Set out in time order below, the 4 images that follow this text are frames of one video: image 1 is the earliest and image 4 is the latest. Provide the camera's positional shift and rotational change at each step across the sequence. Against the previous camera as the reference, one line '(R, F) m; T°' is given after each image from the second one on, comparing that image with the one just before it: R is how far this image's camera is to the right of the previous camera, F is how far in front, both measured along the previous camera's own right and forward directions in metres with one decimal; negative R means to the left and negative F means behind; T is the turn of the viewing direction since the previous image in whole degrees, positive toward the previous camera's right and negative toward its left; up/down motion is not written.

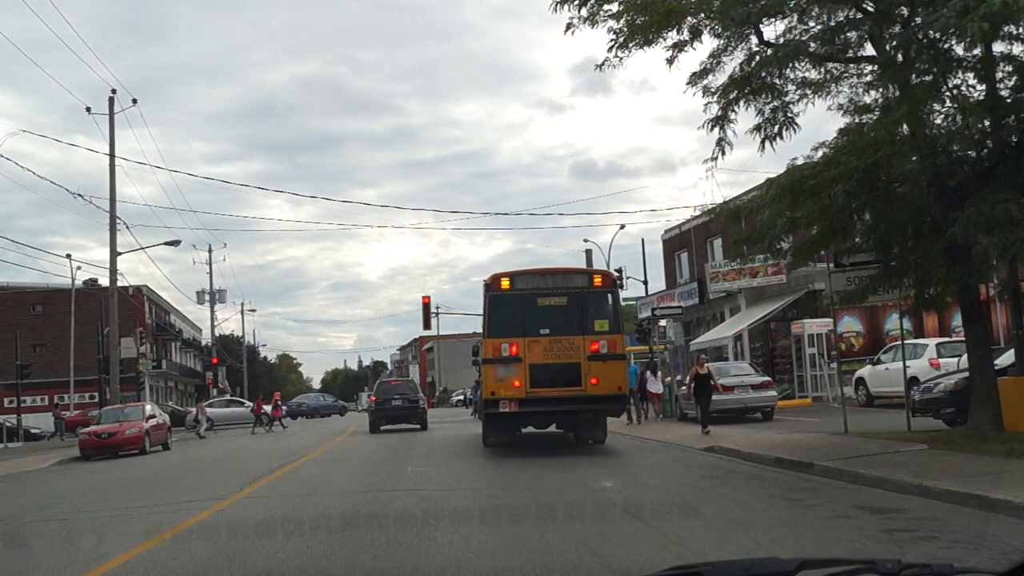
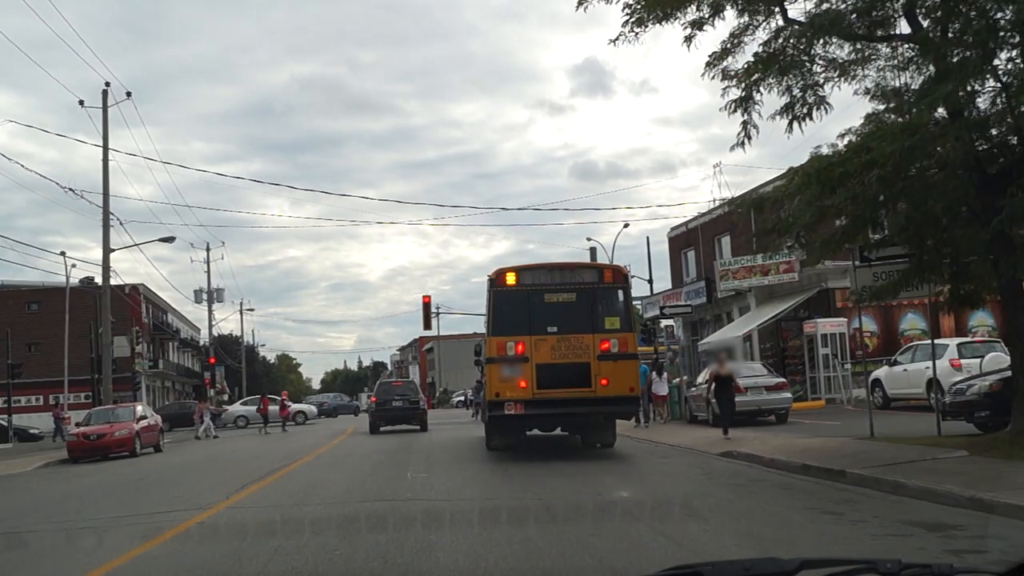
(-0.1, +0.9) m; 0°
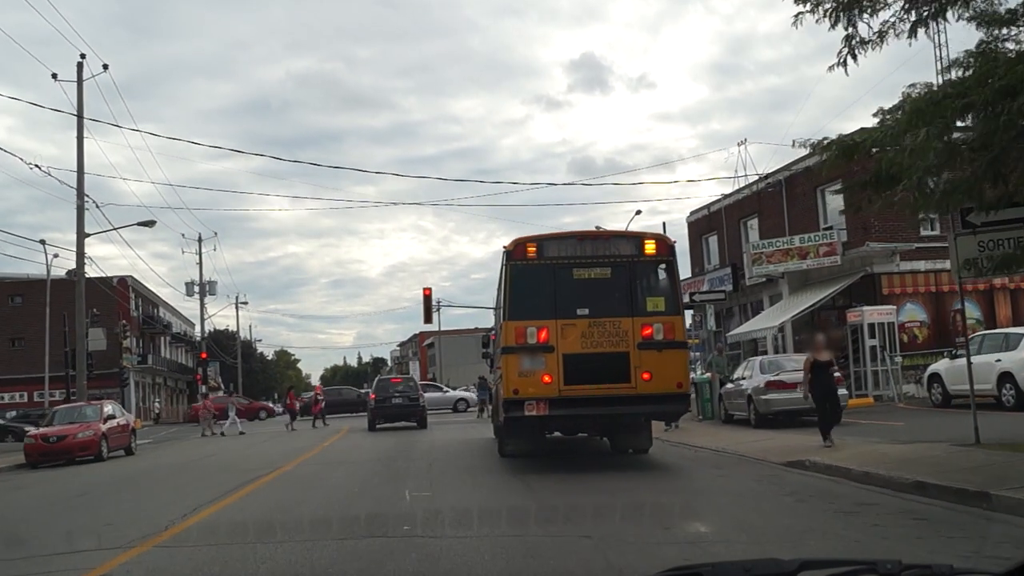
(-0.3, +2.8) m; 0°
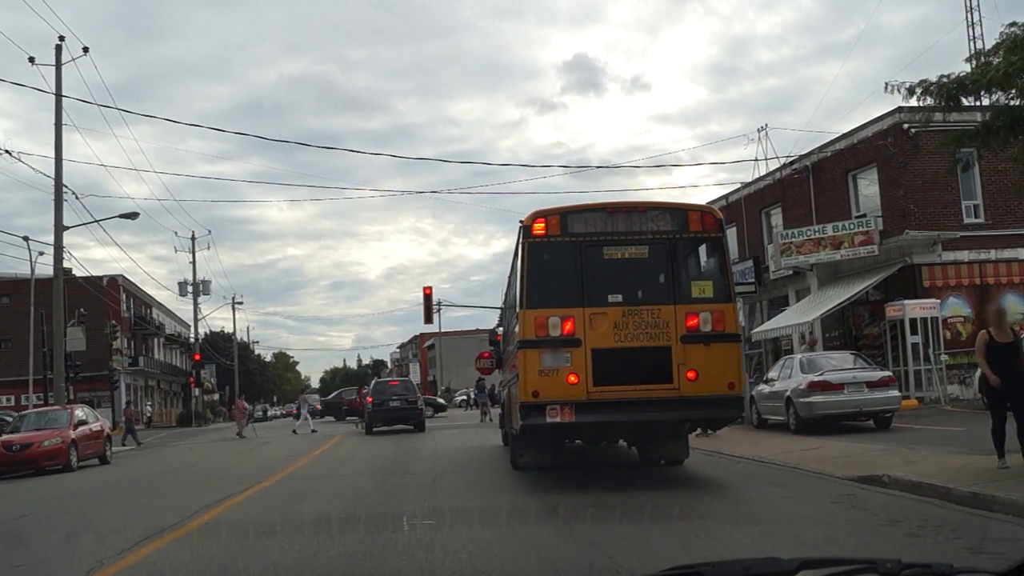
(-0.2, +2.1) m; 0°
